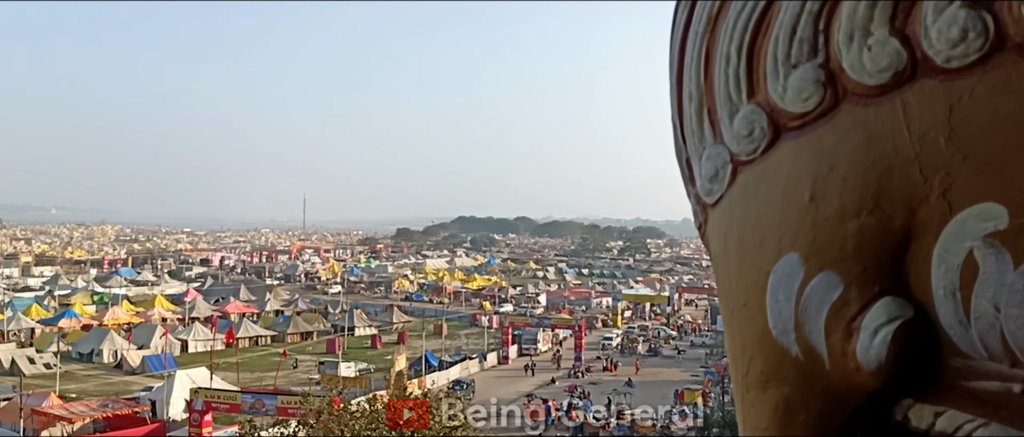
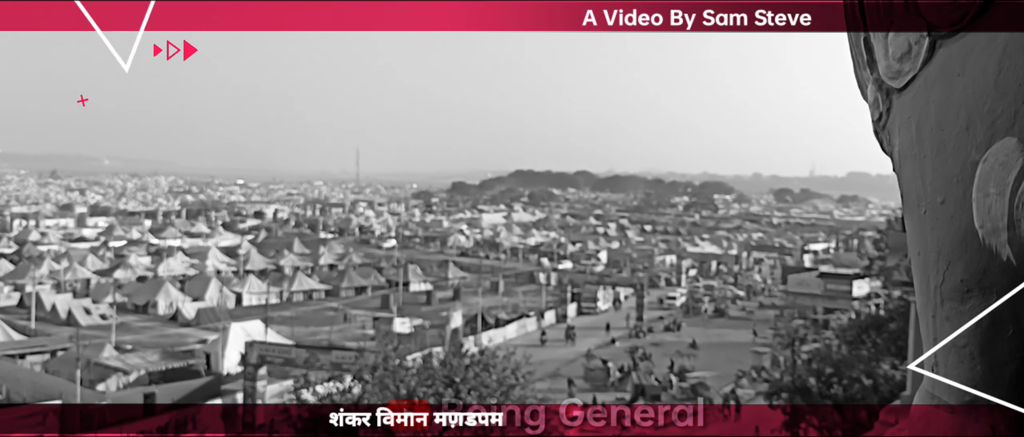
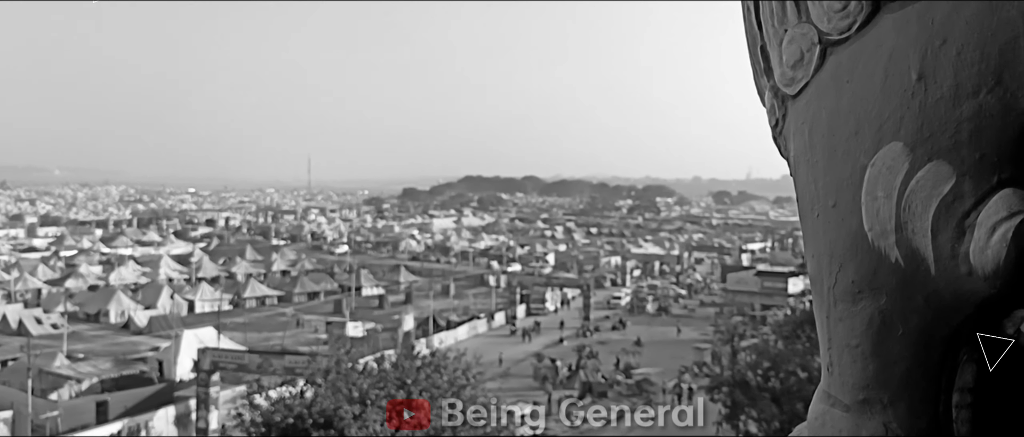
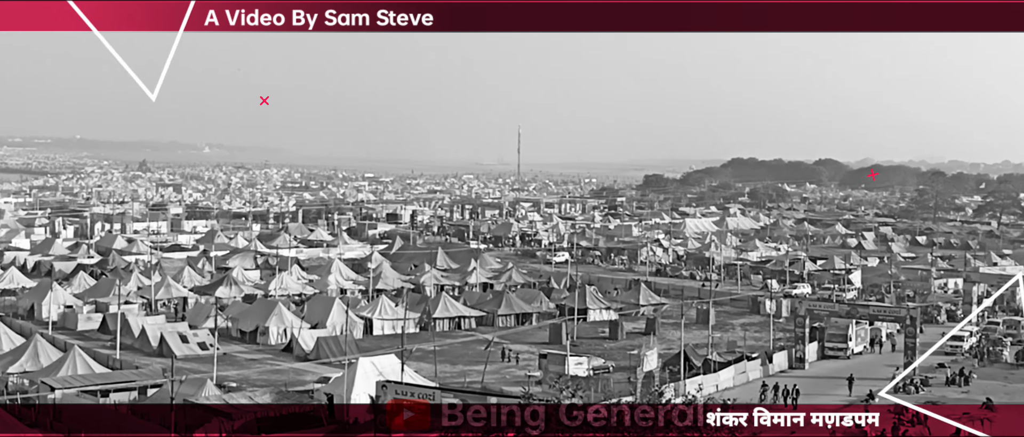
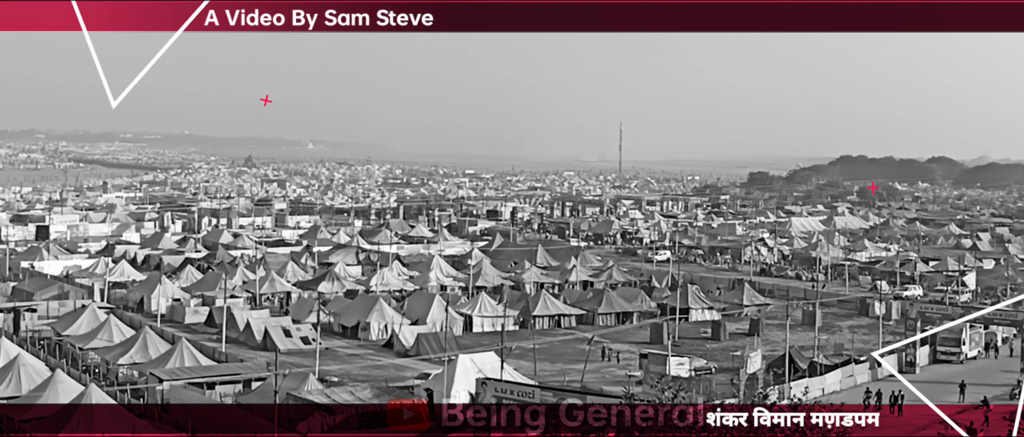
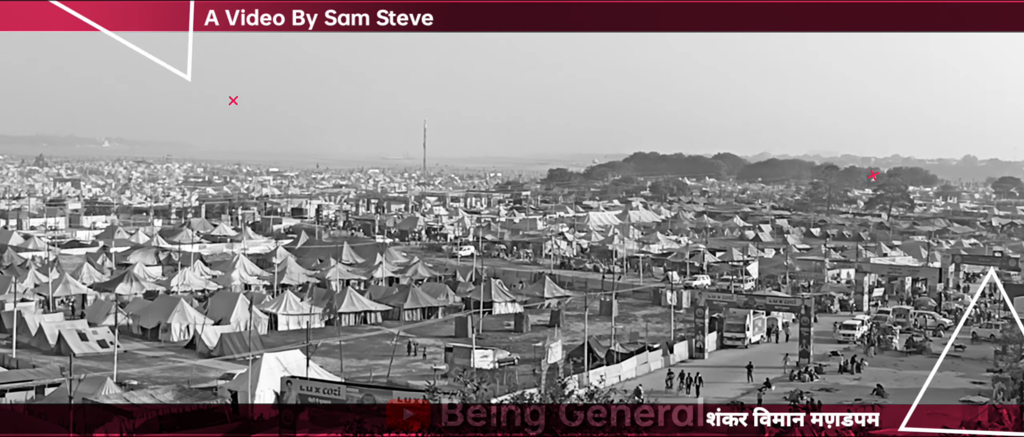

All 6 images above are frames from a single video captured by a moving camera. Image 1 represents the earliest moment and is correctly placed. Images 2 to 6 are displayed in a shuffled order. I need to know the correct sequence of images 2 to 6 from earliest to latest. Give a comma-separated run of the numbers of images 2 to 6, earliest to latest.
3, 2, 6, 4, 5
